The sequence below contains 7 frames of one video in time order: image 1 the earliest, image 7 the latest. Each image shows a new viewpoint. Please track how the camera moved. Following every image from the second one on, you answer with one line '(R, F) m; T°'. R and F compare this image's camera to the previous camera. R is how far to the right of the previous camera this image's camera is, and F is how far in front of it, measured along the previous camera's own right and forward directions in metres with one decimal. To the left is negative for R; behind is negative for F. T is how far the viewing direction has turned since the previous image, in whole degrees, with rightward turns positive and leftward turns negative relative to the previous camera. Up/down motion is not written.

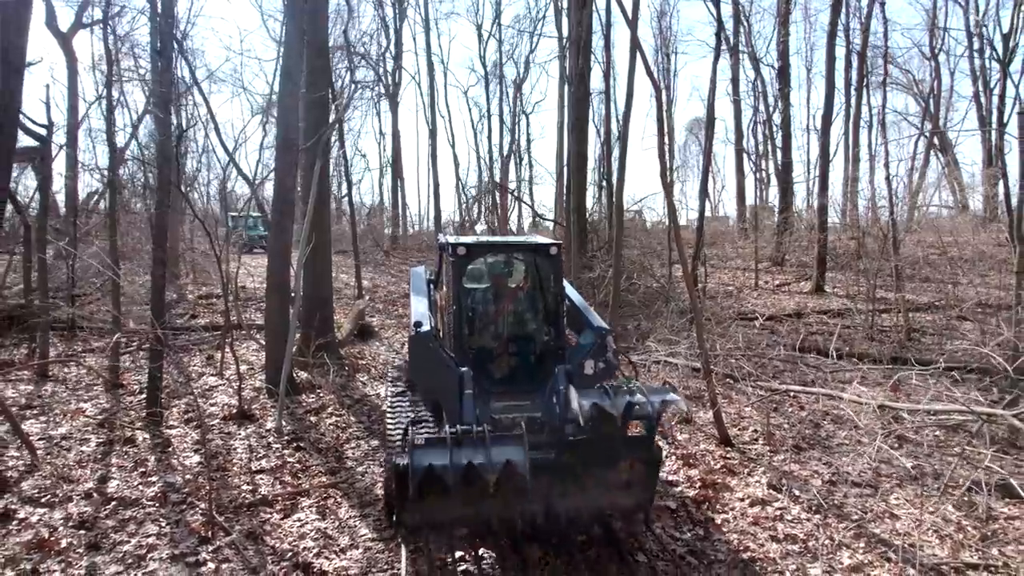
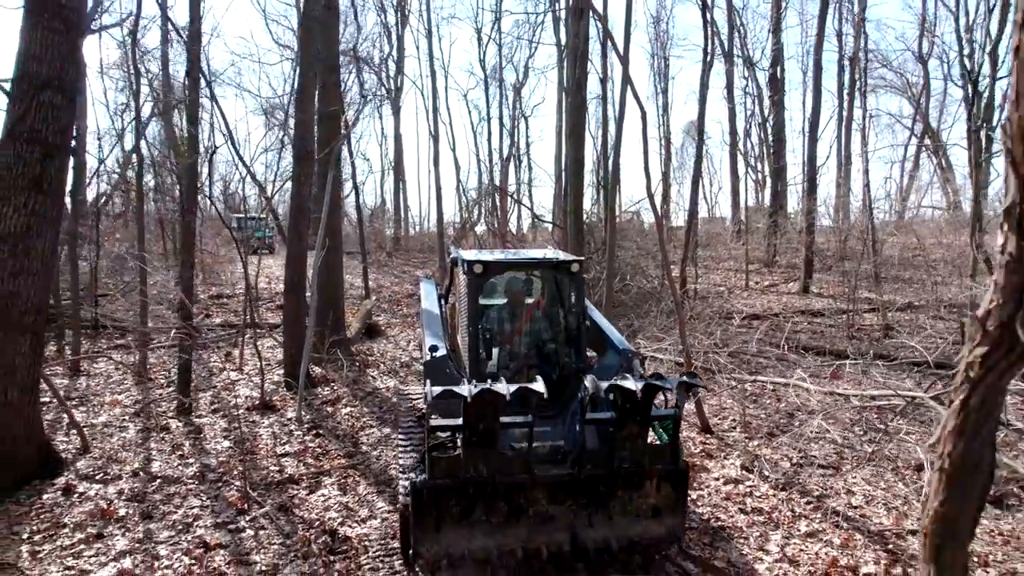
(0.0, -0.7) m; 0°
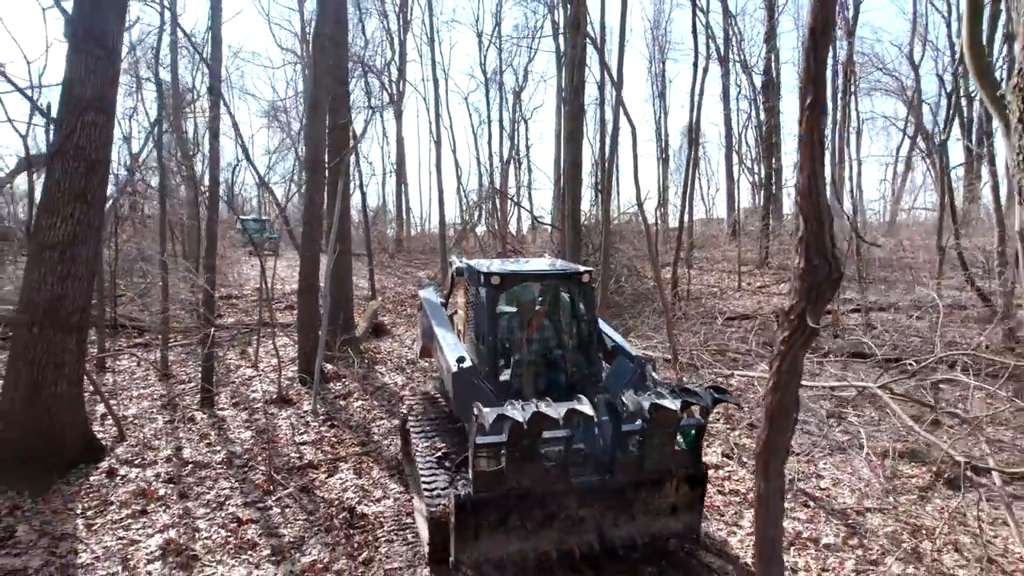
(0.0, -0.6) m; 0°
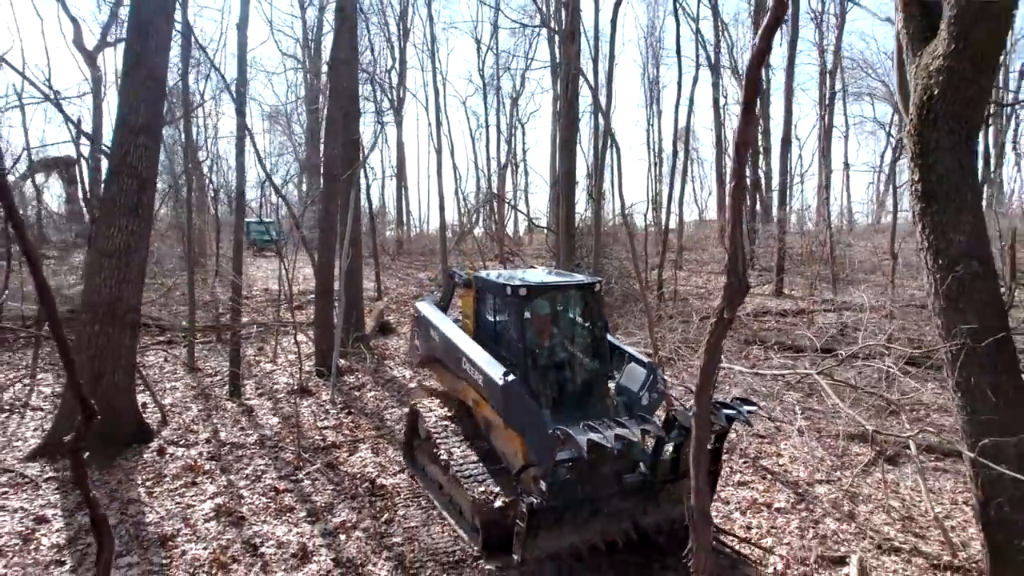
(0.0, -0.9) m; 0°
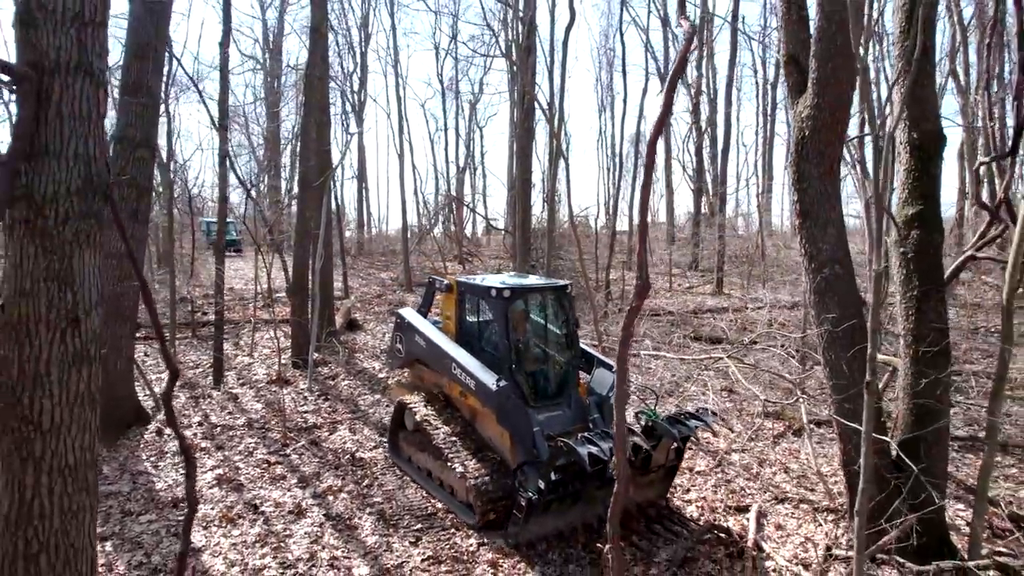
(-0.1, -1.0) m; +3°
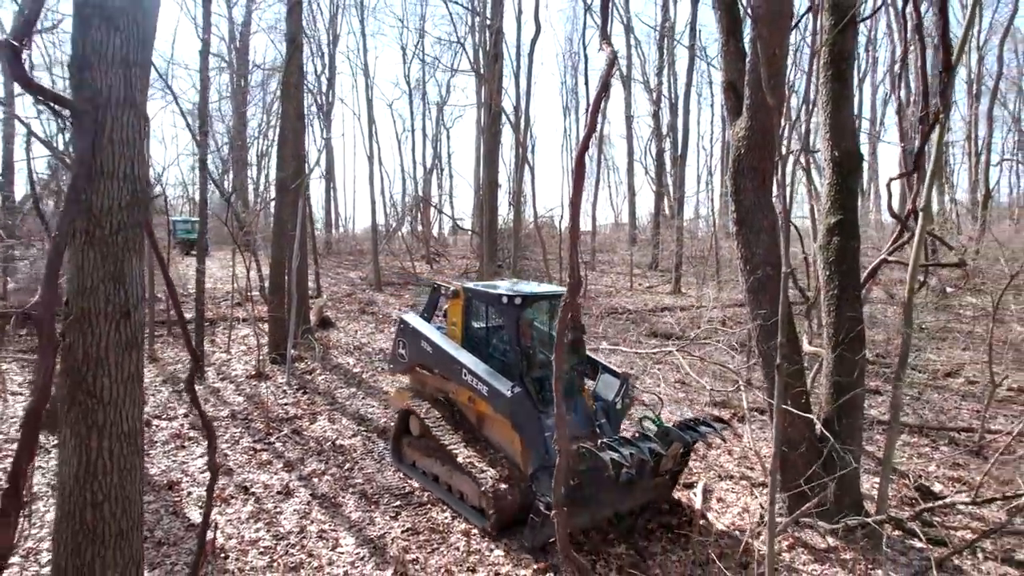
(0.0, -0.6) m; +3°
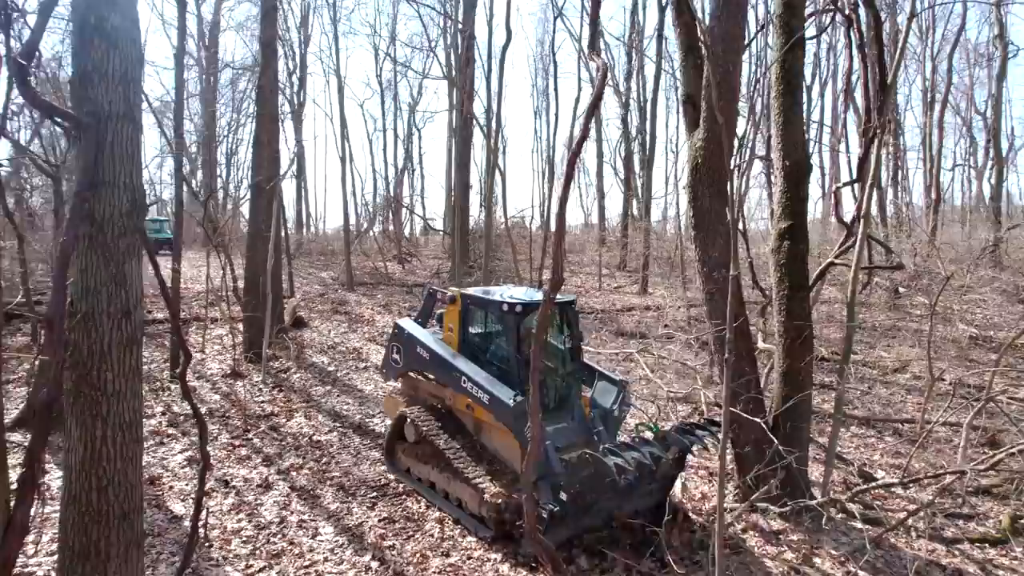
(0.0, -0.3) m; +2°
